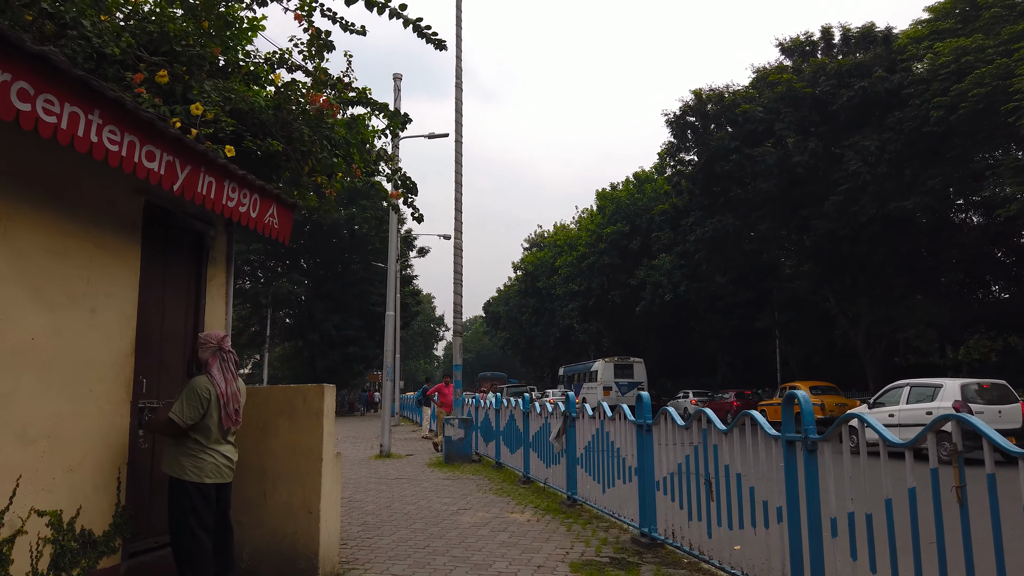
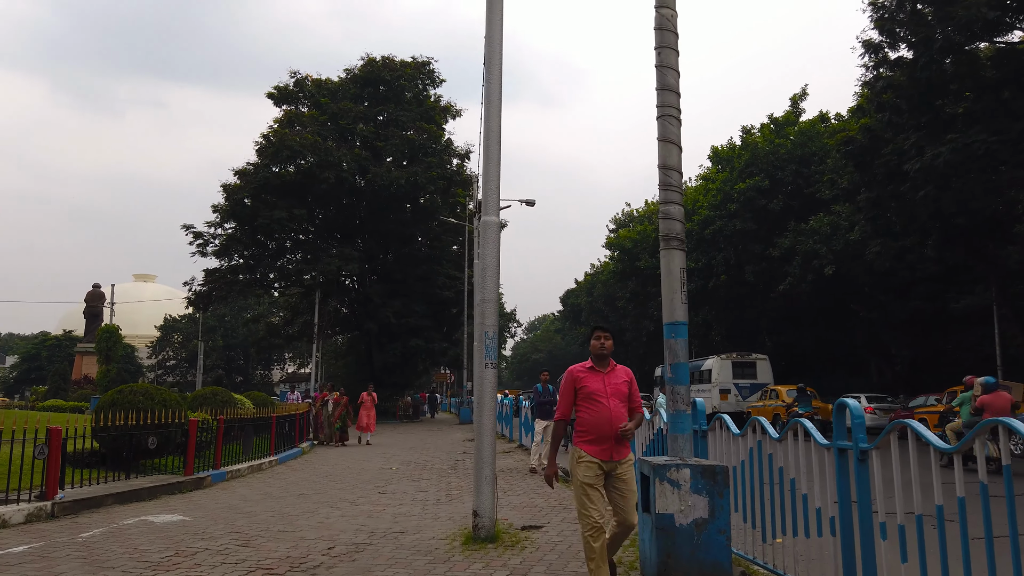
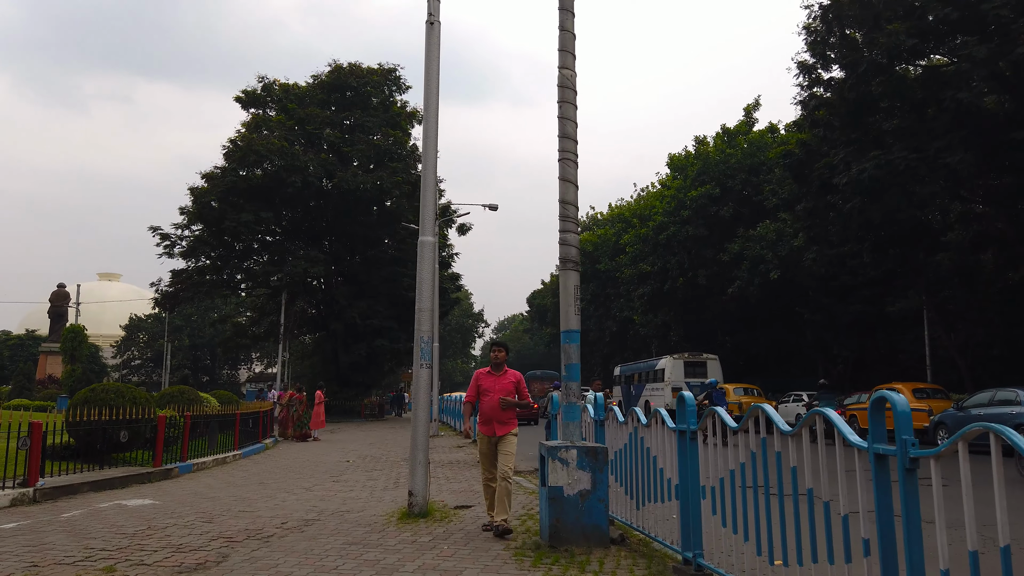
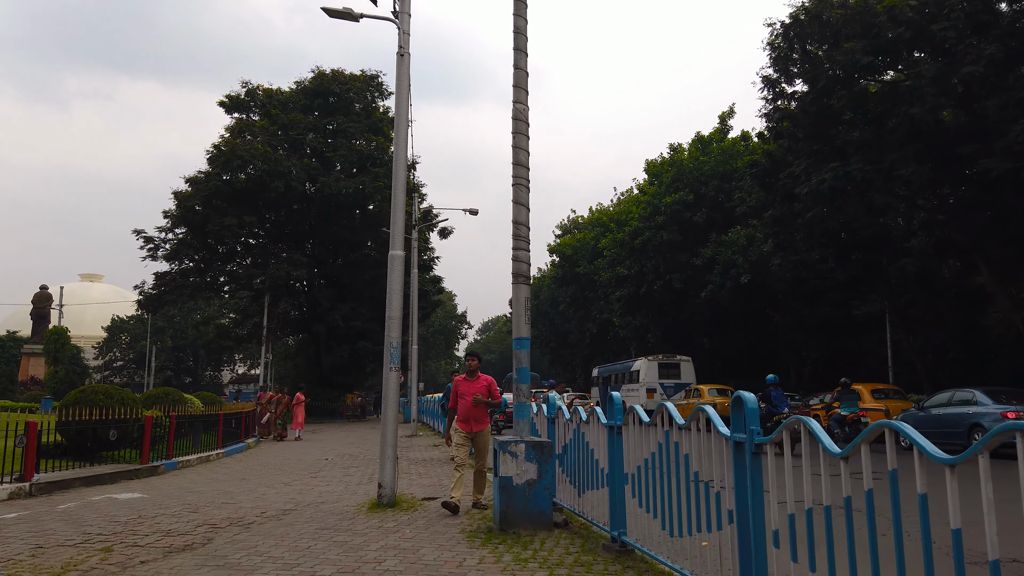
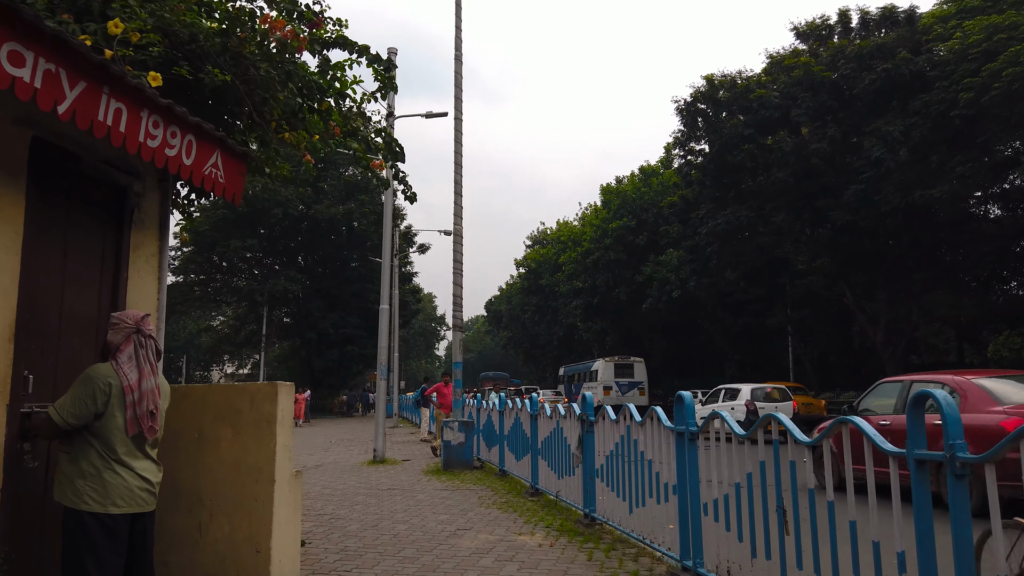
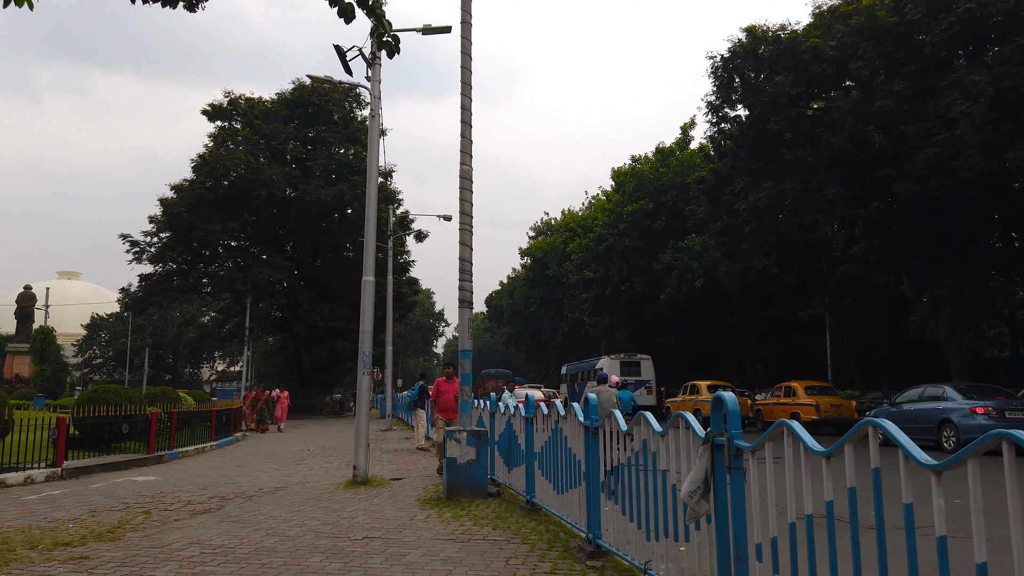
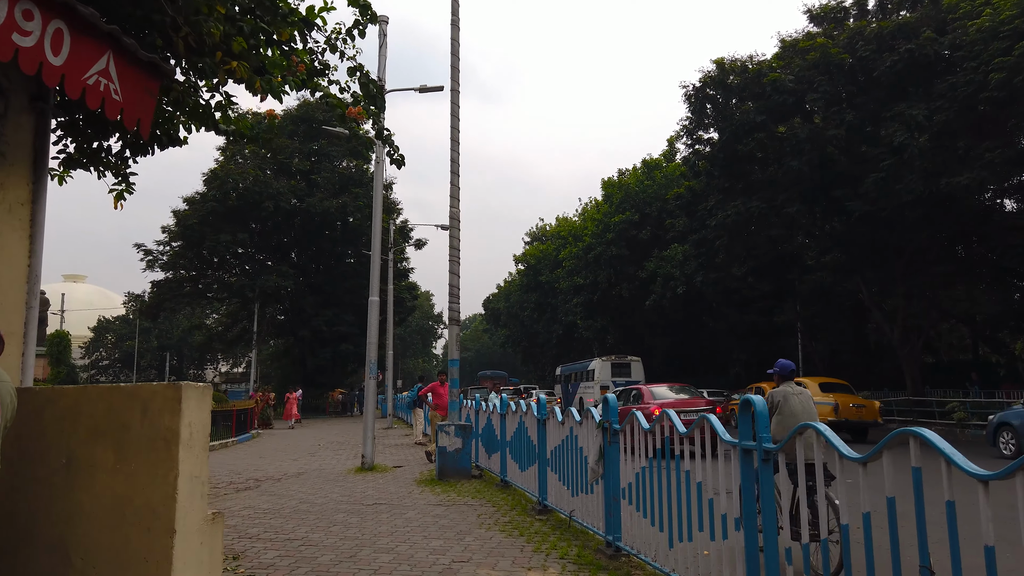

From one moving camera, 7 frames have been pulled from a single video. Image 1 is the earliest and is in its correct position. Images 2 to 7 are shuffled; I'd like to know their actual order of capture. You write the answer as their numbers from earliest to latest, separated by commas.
5, 7, 6, 4, 3, 2
